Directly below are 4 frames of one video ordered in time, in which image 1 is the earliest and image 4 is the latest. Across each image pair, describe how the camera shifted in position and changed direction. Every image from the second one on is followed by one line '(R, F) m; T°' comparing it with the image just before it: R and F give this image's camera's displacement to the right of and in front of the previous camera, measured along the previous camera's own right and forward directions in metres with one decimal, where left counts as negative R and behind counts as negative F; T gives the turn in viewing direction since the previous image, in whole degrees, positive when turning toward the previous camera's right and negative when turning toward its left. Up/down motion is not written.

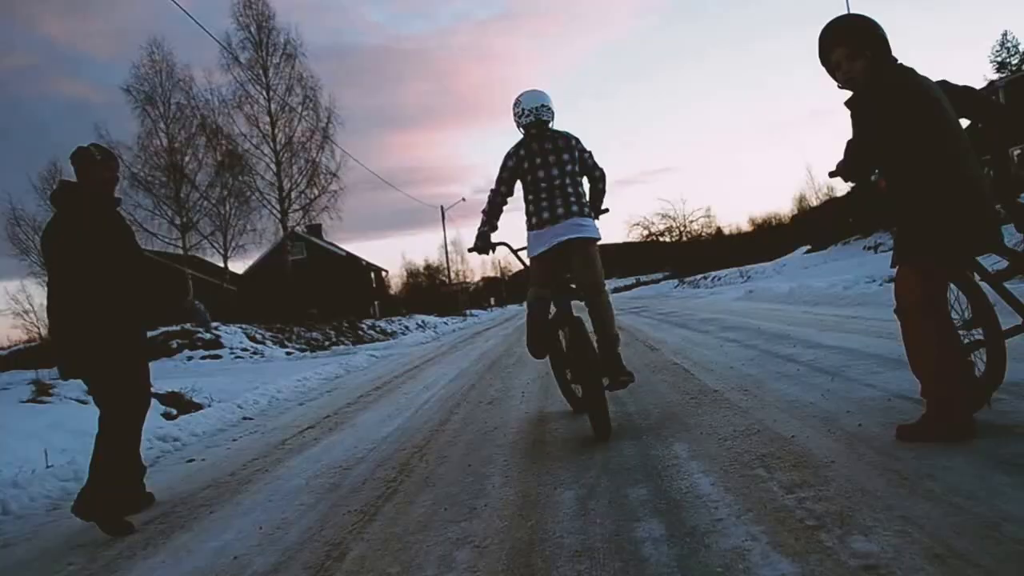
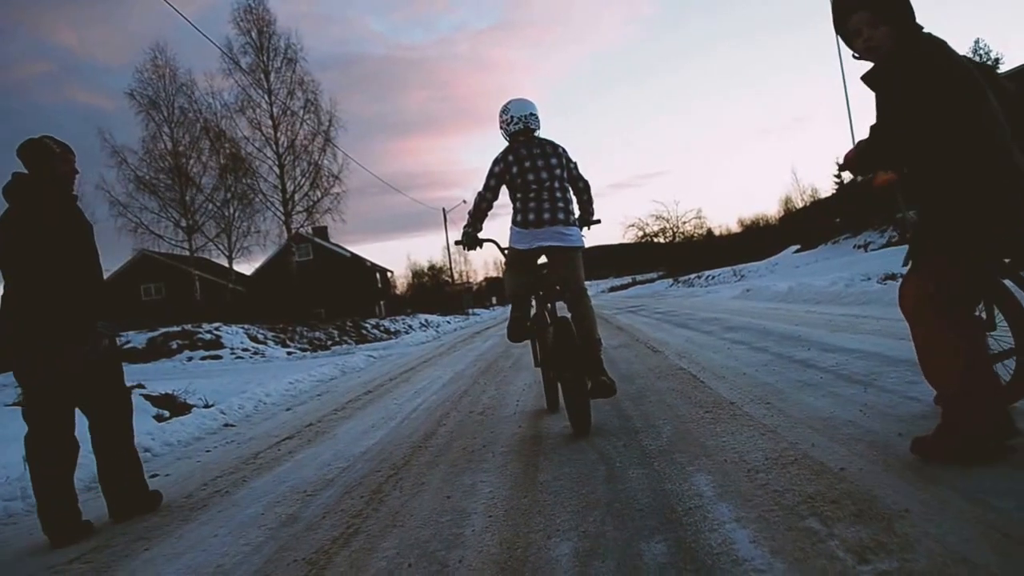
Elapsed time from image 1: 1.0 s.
(0.0, +0.5) m; 0°
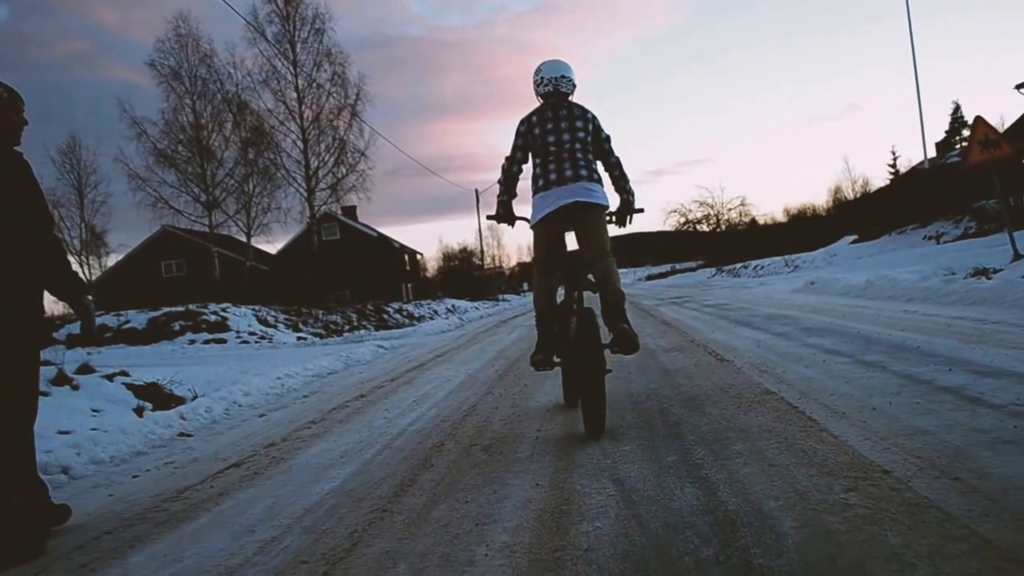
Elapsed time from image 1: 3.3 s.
(0.0, +1.4) m; -2°
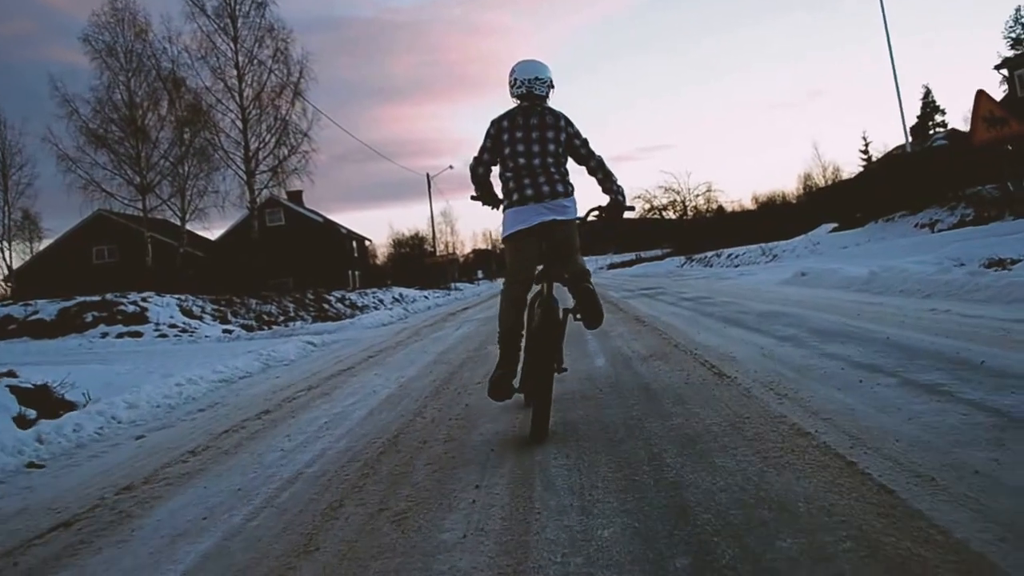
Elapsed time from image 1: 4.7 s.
(+0.1, +1.1) m; +3°
